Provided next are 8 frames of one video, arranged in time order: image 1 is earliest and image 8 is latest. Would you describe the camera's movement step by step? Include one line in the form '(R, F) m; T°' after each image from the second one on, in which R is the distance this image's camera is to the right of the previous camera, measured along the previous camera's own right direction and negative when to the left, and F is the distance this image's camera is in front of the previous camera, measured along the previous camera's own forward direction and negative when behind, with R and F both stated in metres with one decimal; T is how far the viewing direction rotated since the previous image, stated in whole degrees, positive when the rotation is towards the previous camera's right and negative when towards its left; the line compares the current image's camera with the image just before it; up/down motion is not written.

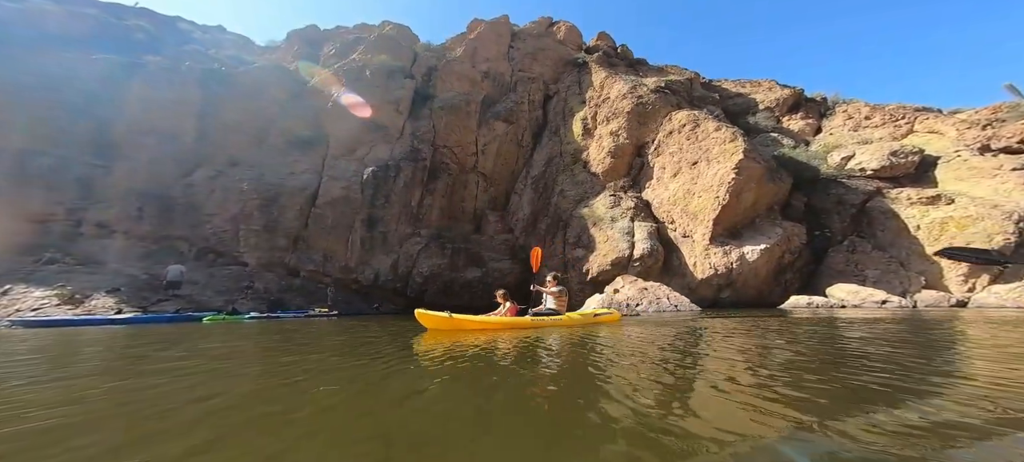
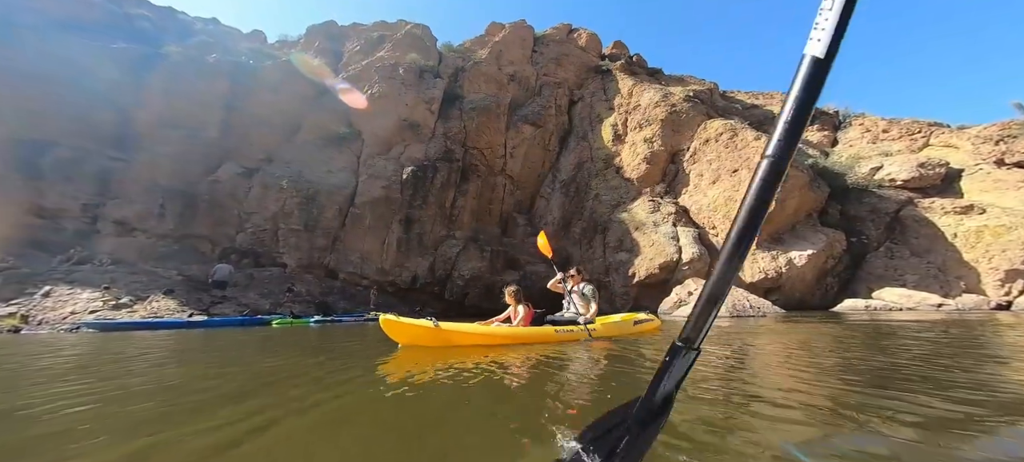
(-2.8, +0.3) m; +3°
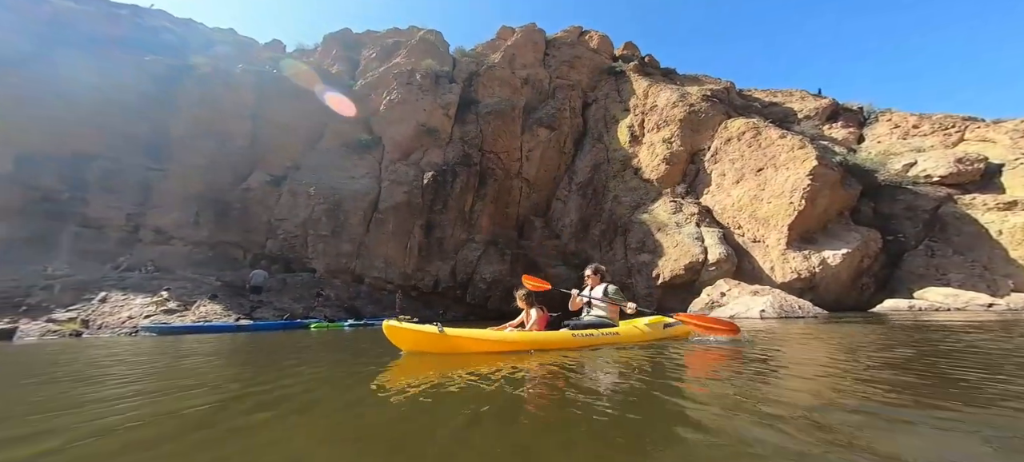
(-0.6, -0.1) m; -2°
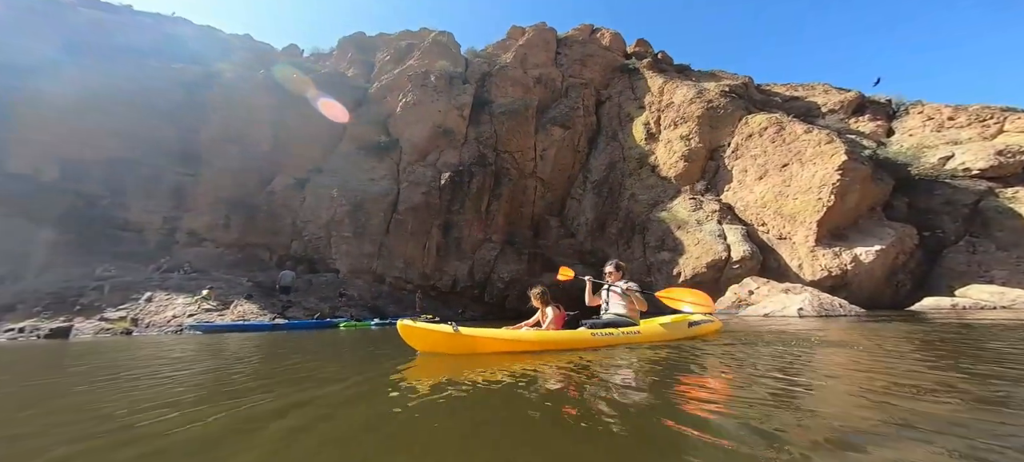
(-0.4, -0.1) m; -2°
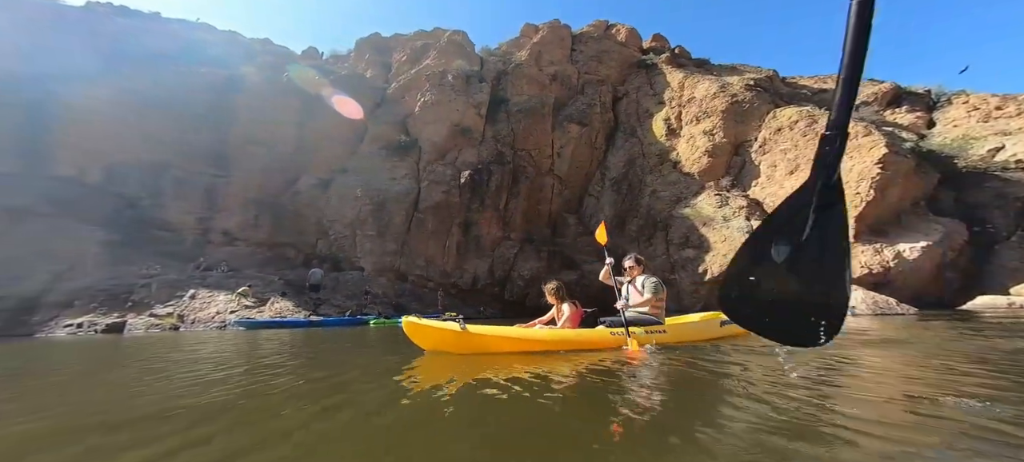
(-0.5, 0.0) m; -2°
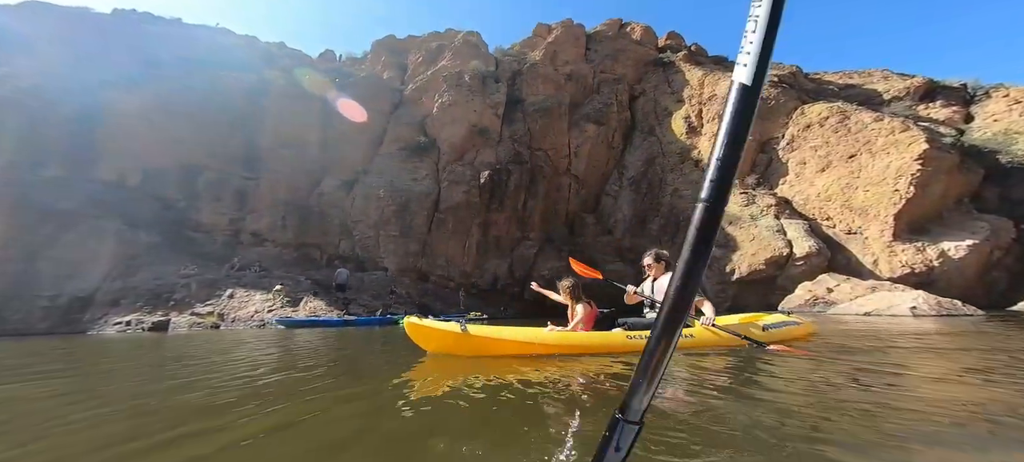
(-0.6, 0.0) m; -1°
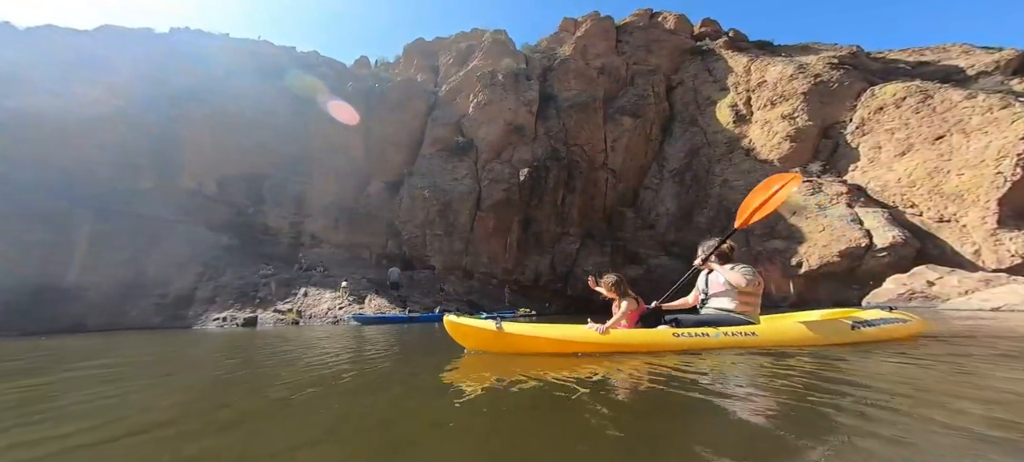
(-1.2, +0.1) m; -4°
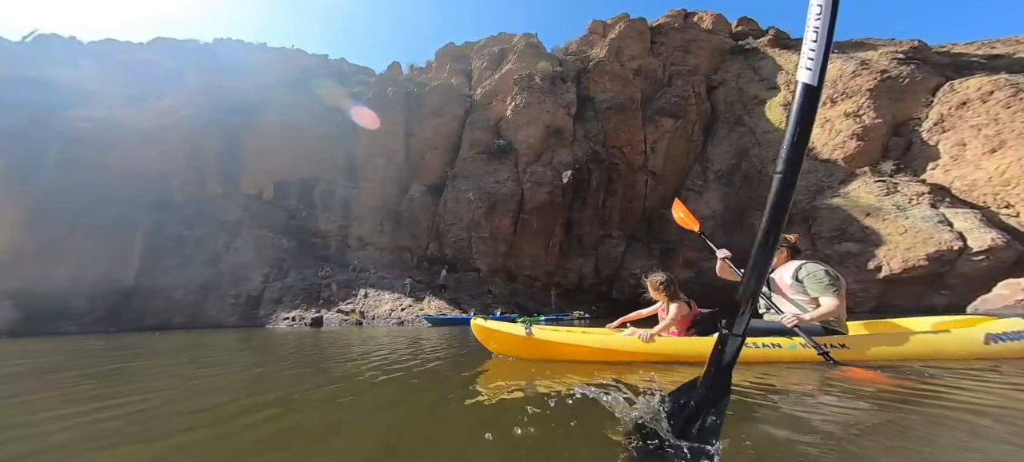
(-1.8, 0.0) m; -3°
